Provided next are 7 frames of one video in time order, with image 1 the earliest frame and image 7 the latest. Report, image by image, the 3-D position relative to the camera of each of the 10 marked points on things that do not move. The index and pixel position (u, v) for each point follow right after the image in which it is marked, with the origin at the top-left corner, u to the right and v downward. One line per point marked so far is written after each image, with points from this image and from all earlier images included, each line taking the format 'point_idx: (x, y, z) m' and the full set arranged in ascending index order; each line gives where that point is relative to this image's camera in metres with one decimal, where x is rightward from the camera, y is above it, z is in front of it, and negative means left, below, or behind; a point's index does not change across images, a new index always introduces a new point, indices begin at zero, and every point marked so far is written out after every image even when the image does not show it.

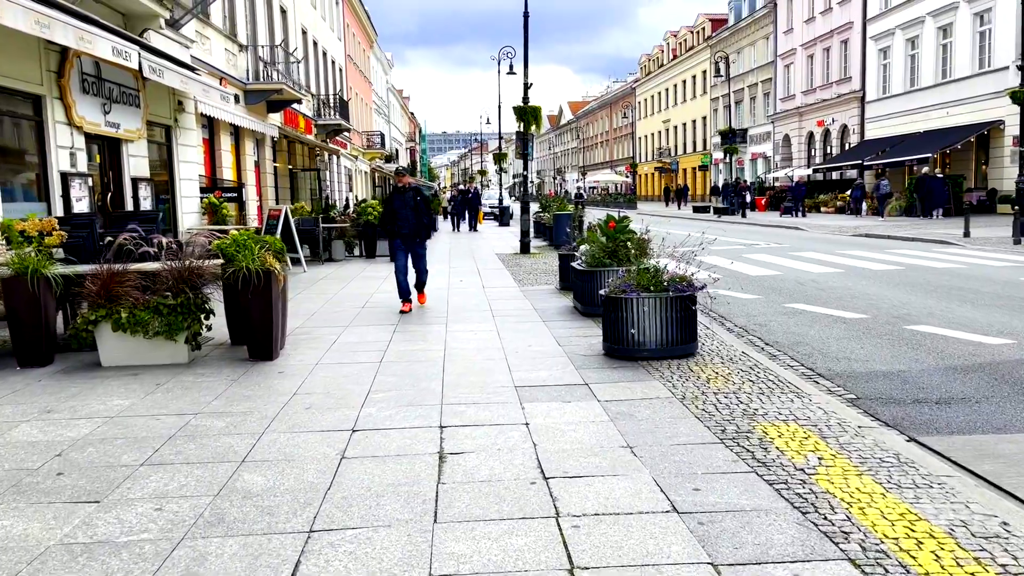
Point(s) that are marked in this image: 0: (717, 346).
0: (+1.8, -0.5, +7.2) m
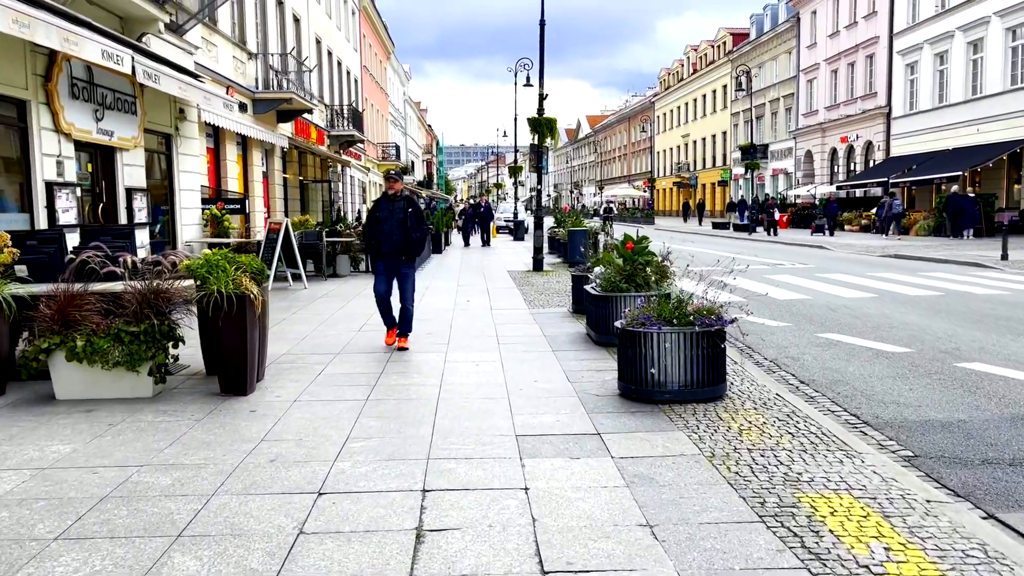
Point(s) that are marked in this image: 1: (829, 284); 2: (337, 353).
0: (+1.8, -0.8, +6.4) m
1: (+5.7, +0.1, +14.9) m
2: (-1.7, -0.6, +7.9) m
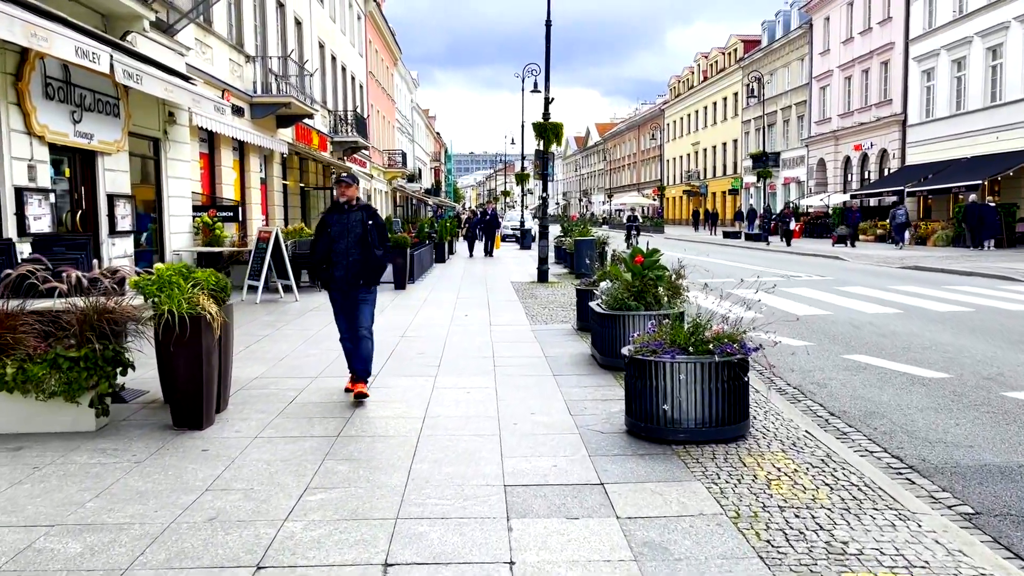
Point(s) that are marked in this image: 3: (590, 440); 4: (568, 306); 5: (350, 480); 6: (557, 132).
0: (+1.8, -0.9, +5.6) m
1: (+5.8, -0.2, +14.1) m
2: (-1.7, -0.8, +7.2) m
3: (+0.5, -1.0, +5.3) m
4: (+0.9, -0.3, +12.5) m
5: (-0.9, -1.0, +4.5) m
6: (+1.0, +3.3, +17.4) m
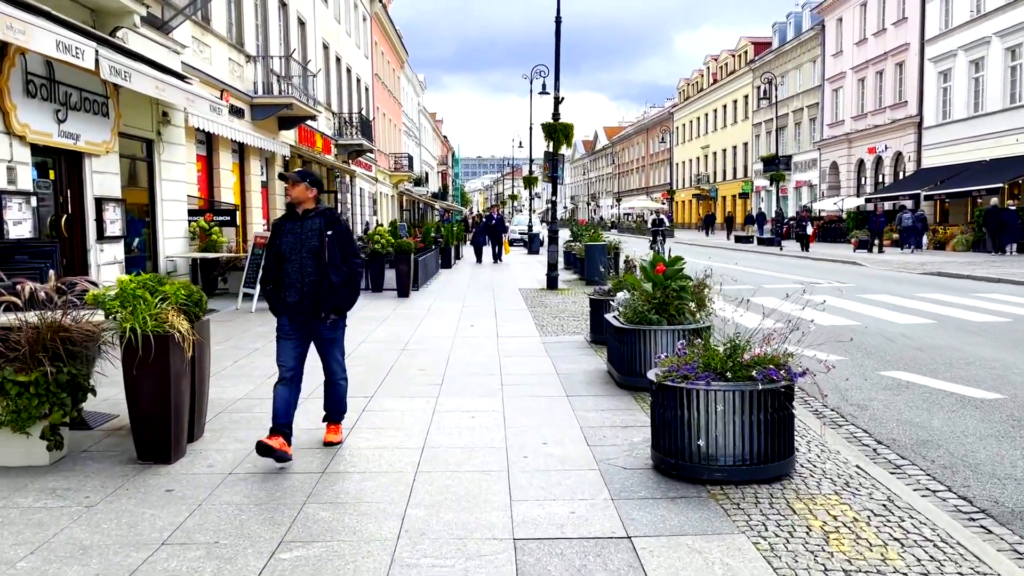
0: (+1.8, -1.0, +5.0) m
1: (+5.9, -0.3, +13.4) m
2: (-1.6, -0.9, +6.5) m
3: (+0.6, -1.1, +4.6) m
4: (+1.0, -0.4, +11.8) m
5: (-0.8, -1.1, +3.8) m
6: (+1.1, +3.2, +16.8) m
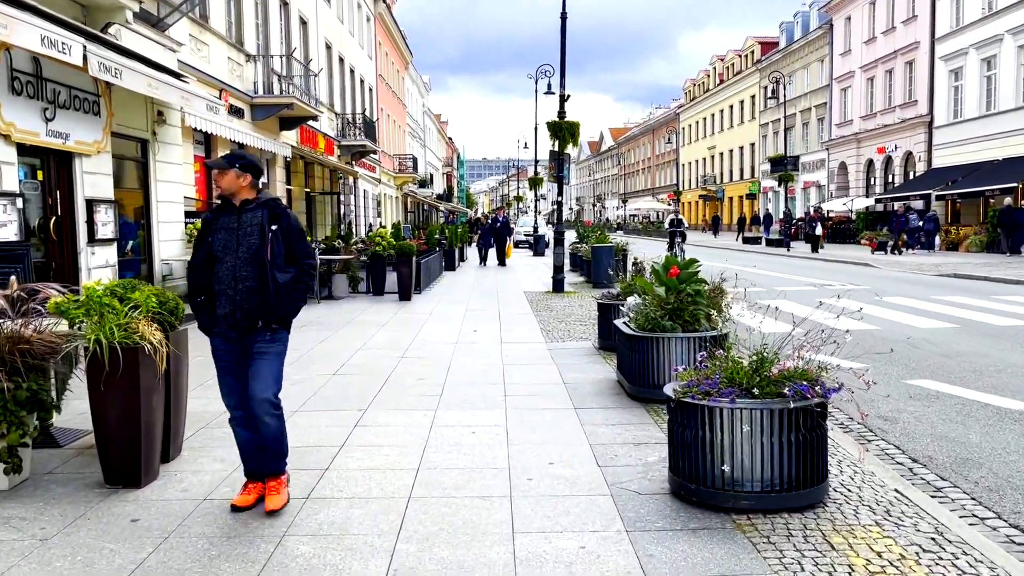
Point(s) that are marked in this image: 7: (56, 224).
0: (+1.9, -1.1, +4.5) m
1: (+6.0, -0.4, +12.9) m
2: (-1.6, -0.9, +6.1) m
3: (+0.6, -1.1, +4.1) m
4: (+1.0, -0.4, +11.4) m
5: (-0.8, -1.2, +3.4) m
6: (+1.2, +3.1, +16.3) m
7: (-6.2, +0.9, +11.2) m
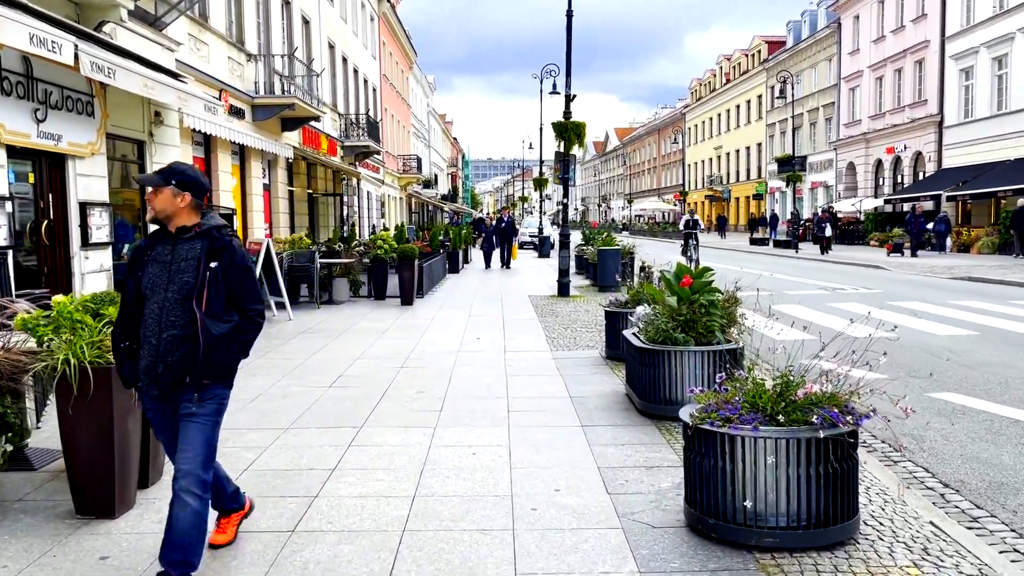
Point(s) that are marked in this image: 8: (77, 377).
0: (+1.9, -1.1, +4.2) m
1: (+6.1, -0.4, +12.5) m
2: (-1.6, -1.0, +5.8) m
3: (+0.6, -1.2, +3.8) m
4: (+1.1, -0.5, +11.0) m
5: (-0.8, -1.2, +3.1) m
6: (+1.3, +3.0, +16.0) m
7: (-6.1, +0.8, +10.9) m
8: (-2.1, -0.4, +3.9) m
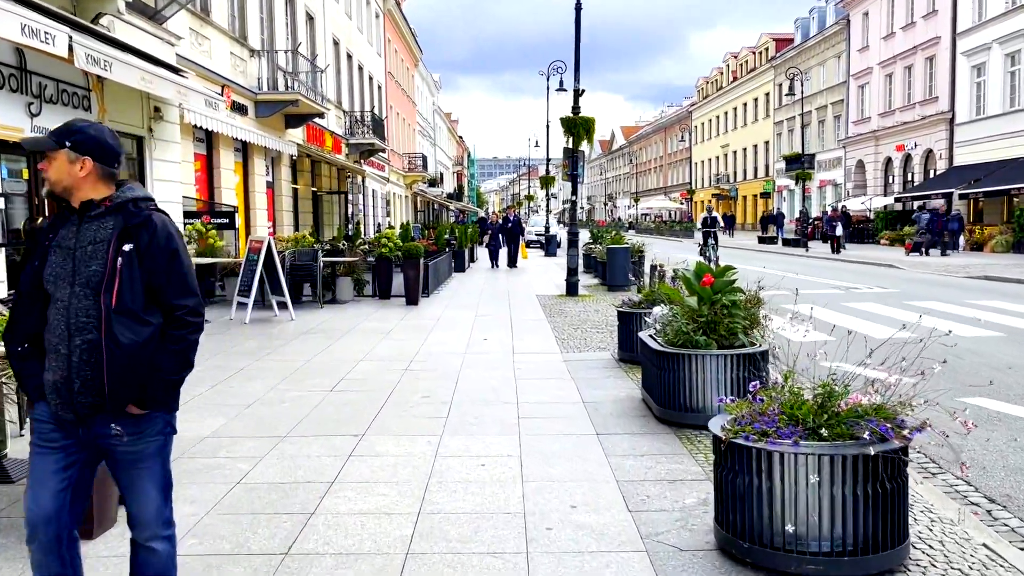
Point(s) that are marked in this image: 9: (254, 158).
0: (+1.9, -1.1, +3.8) m
1: (+6.2, -0.4, +12.1) m
2: (-1.5, -1.0, +5.4) m
3: (+0.6, -1.2, +3.5) m
4: (+1.2, -0.5, +10.7) m
5: (-0.8, -1.2, +2.7) m
6: (+1.5, +3.1, +15.7) m
7: (-6.0, +0.8, +10.6) m
8: (-2.0, -0.4, +3.6) m
9: (-6.2, +3.1, +19.6) m
